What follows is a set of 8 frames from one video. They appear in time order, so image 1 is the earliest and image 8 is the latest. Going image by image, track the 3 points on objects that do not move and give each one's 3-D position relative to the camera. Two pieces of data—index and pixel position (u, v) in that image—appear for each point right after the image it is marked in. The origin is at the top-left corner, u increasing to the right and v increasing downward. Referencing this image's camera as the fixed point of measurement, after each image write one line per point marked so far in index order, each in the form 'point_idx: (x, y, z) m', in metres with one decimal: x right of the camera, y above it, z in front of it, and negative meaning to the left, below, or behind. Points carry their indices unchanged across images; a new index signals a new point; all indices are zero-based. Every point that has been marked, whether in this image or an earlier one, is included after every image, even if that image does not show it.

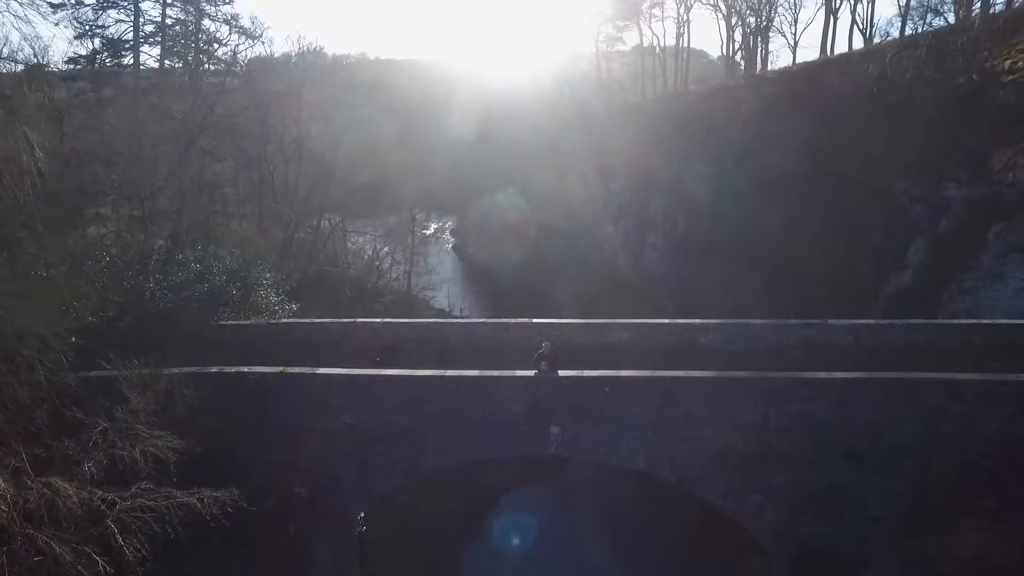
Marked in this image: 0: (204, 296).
0: (-4.5, -0.1, +9.9) m
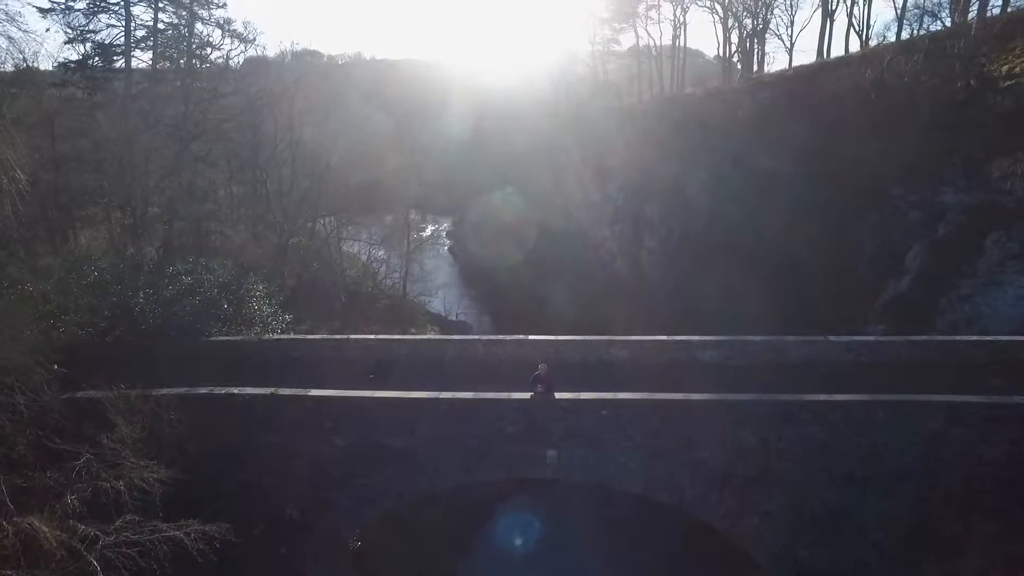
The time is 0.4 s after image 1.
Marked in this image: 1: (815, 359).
0: (-4.5, -0.3, +9.7) m
1: (+3.6, -0.8, +8.0) m
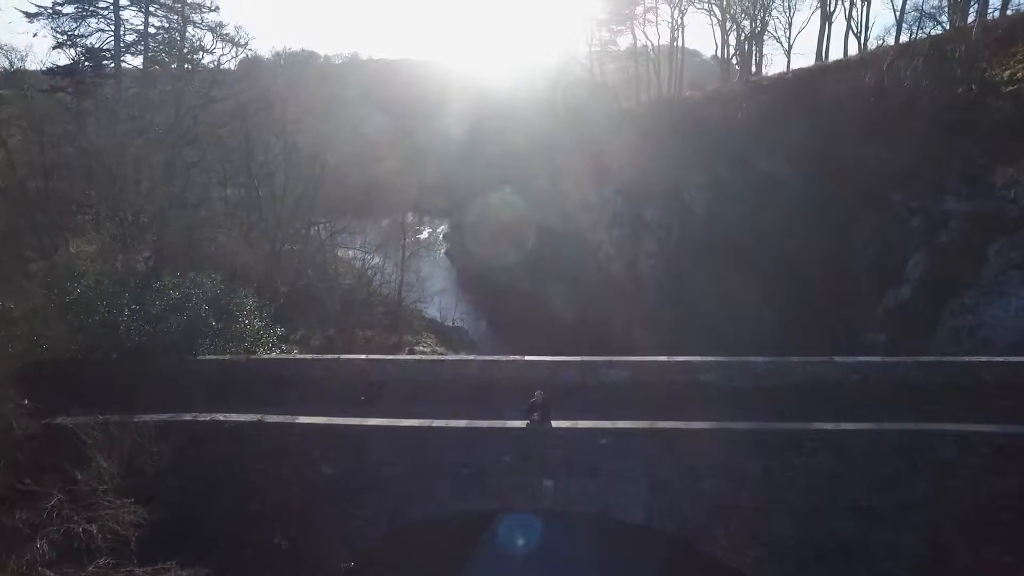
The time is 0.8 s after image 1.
0: (-4.6, -0.5, +9.5) m
1: (+3.5, -1.1, +7.8) m
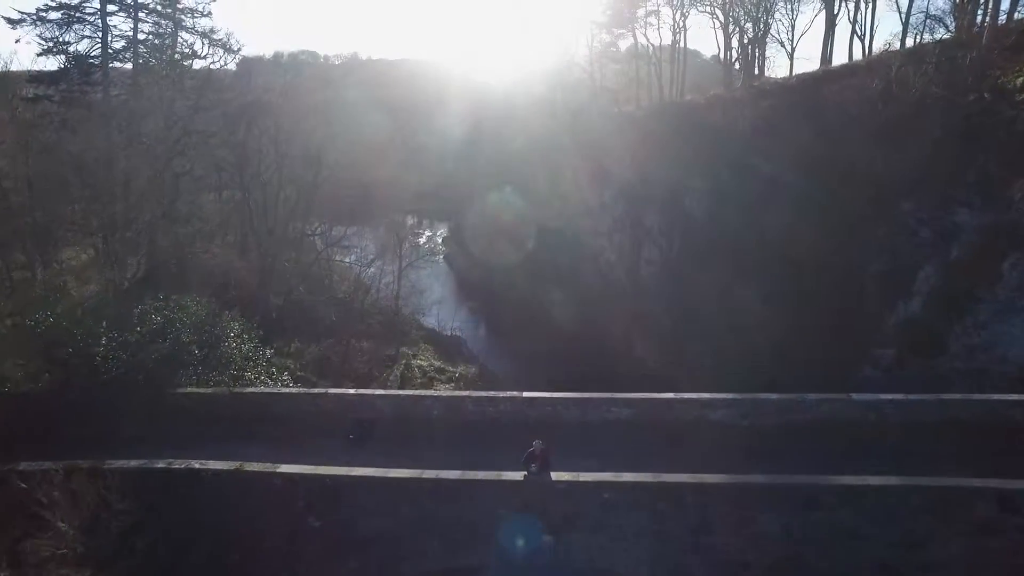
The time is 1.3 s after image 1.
0: (-4.6, -0.9, +9.0) m
1: (+3.5, -1.4, +7.3) m
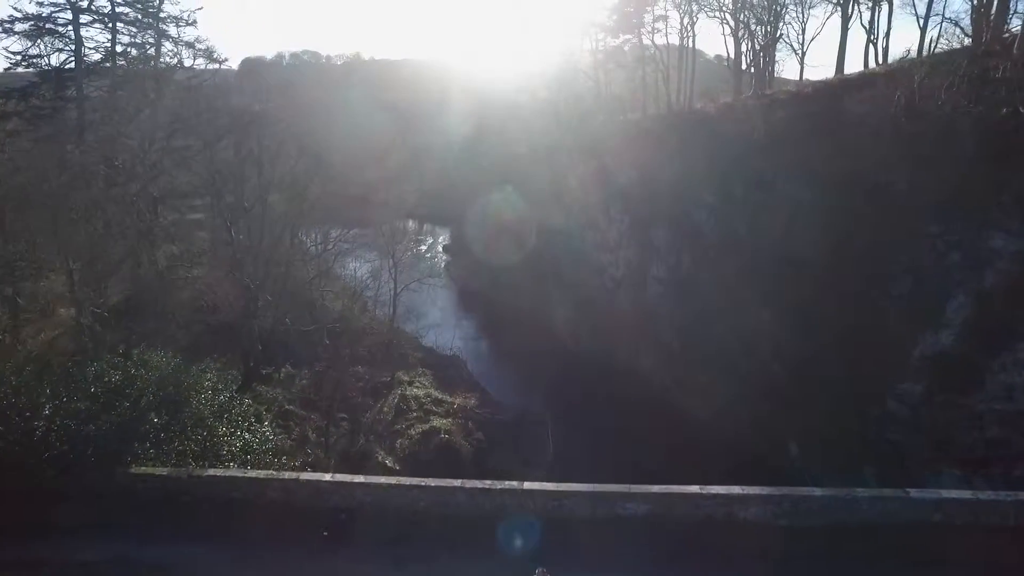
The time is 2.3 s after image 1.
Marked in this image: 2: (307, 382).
0: (-4.6, -1.6, +7.9) m
1: (+3.5, -2.1, +6.2) m
2: (-5.7, -2.6, +19.0) m
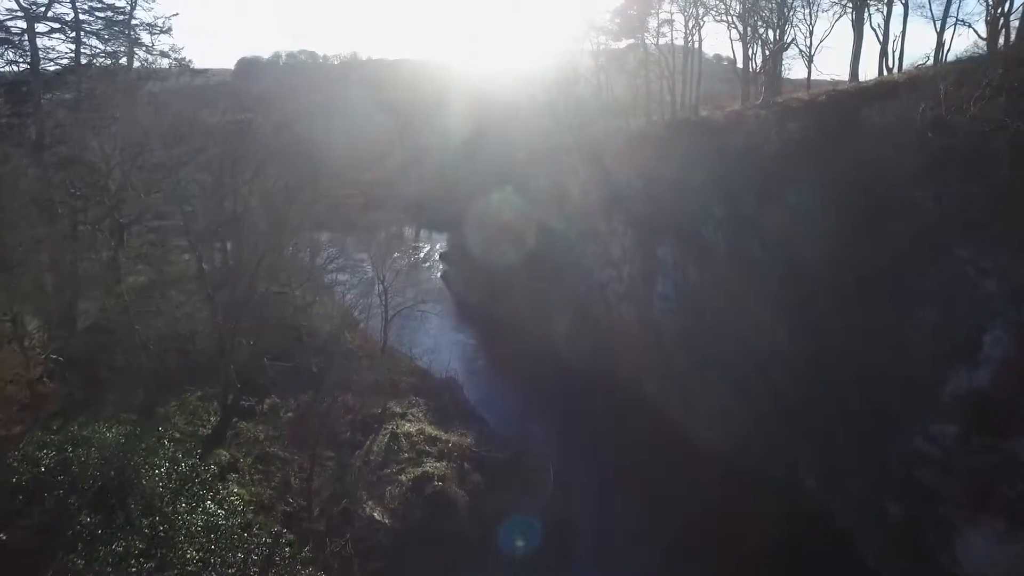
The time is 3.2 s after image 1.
0: (-4.6, -2.3, +6.6) m
1: (+3.5, -2.8, +5.0) m
2: (-5.7, -3.3, +17.7) m
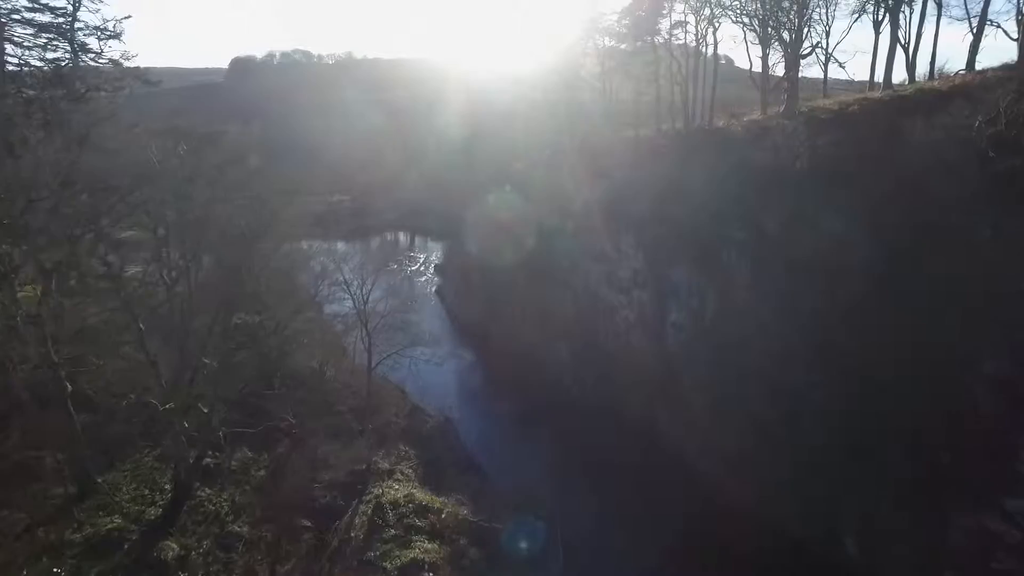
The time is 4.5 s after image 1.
0: (-4.5, -3.3, +4.4) m
1: (+3.6, -3.8, +2.7) m
2: (-5.6, -4.3, +15.4) m
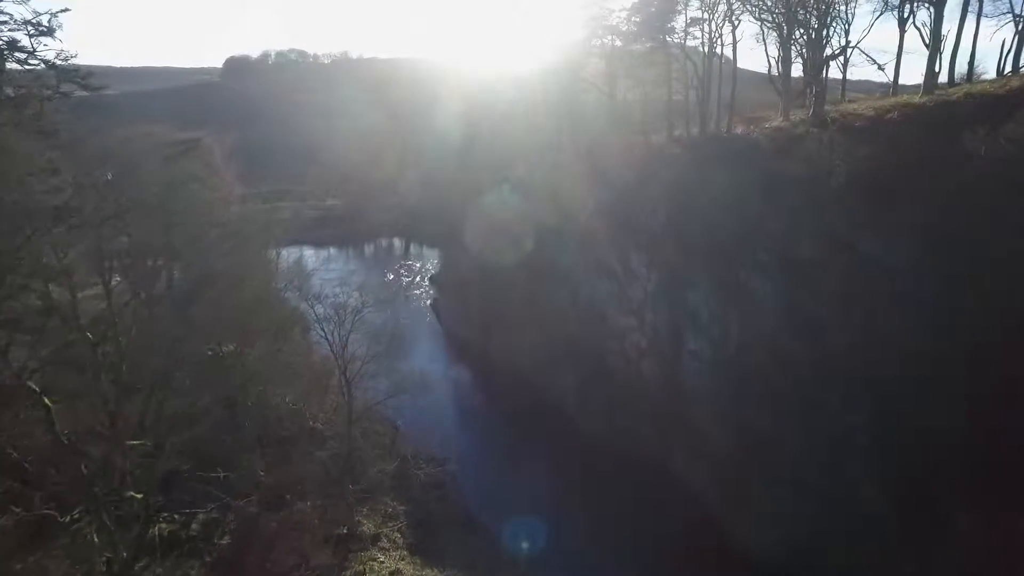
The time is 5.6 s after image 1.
0: (-4.4, -4.1, +2.1) m
1: (+3.7, -4.6, +0.5) m
2: (-5.6, -5.0, +13.2) m
